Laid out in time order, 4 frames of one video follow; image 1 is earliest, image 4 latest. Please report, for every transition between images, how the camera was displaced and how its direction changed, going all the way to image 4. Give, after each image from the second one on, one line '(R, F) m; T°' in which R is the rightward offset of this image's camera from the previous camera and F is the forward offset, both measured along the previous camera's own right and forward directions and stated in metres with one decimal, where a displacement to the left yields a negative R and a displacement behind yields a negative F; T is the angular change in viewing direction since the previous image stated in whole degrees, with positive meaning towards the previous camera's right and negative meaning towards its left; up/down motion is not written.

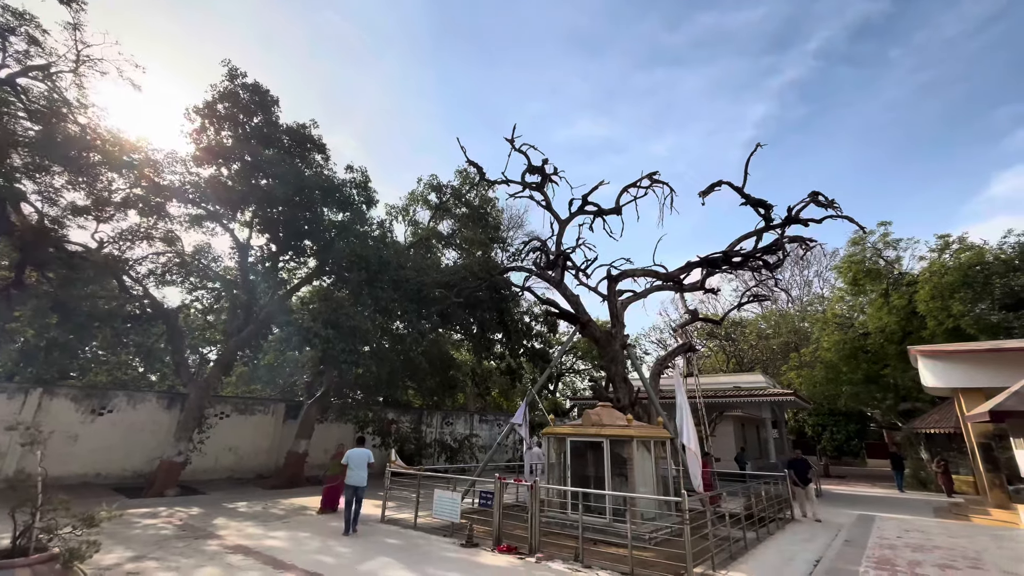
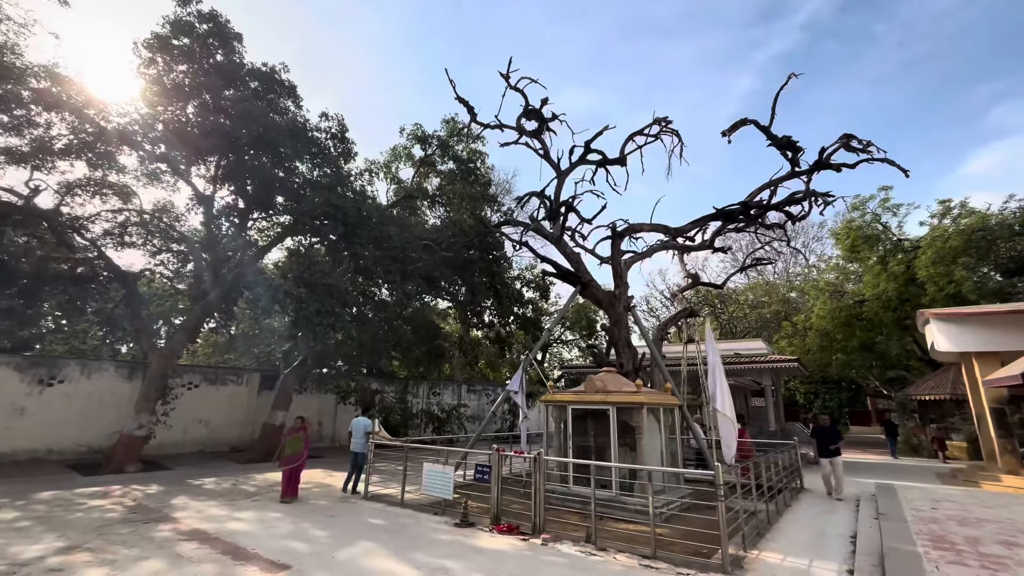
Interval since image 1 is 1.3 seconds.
(-0.2, +1.0) m; +2°
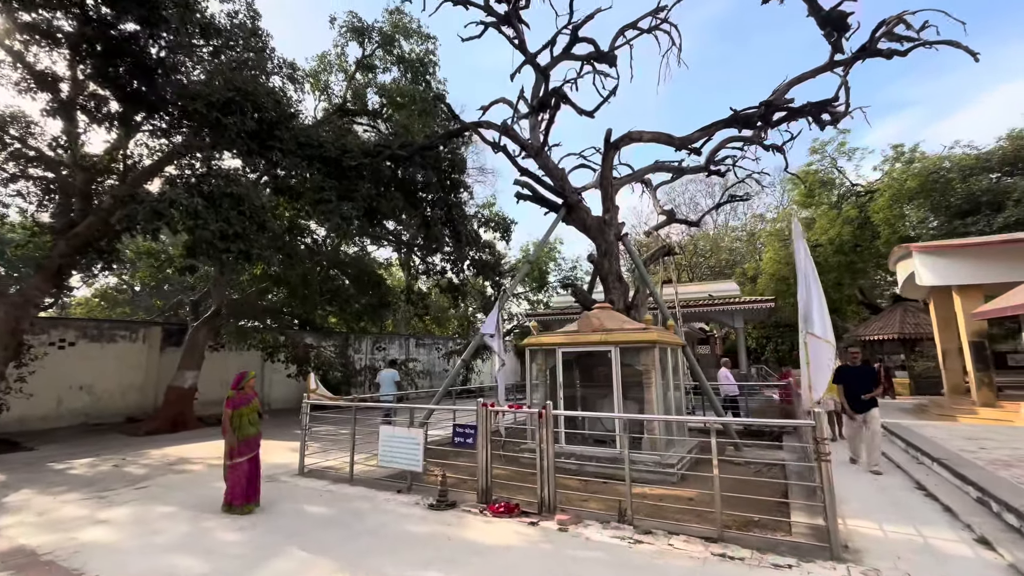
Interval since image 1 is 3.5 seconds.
(-0.6, +1.9) m; +7°
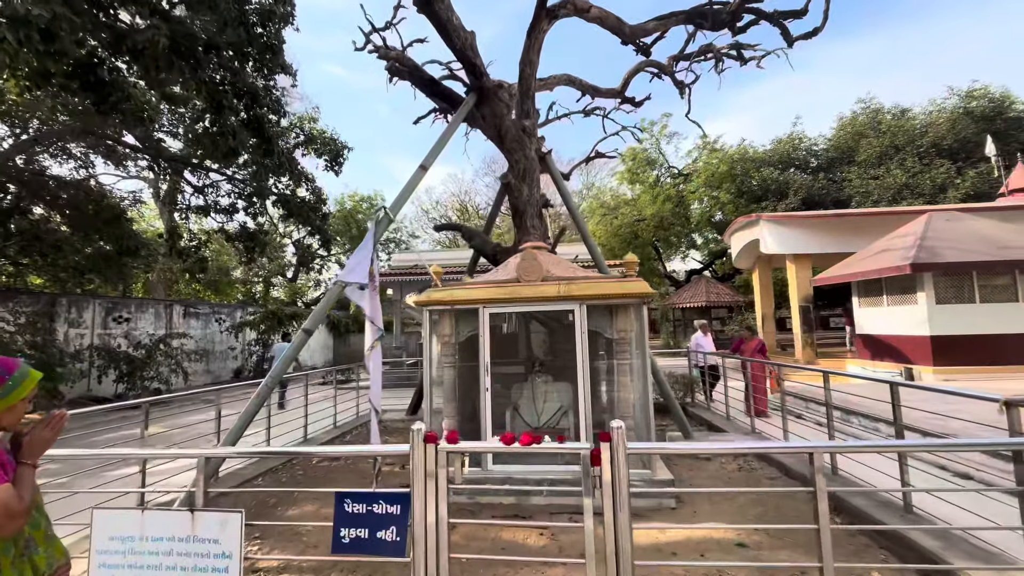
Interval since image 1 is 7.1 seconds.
(-0.8, +3.2) m; +24°
